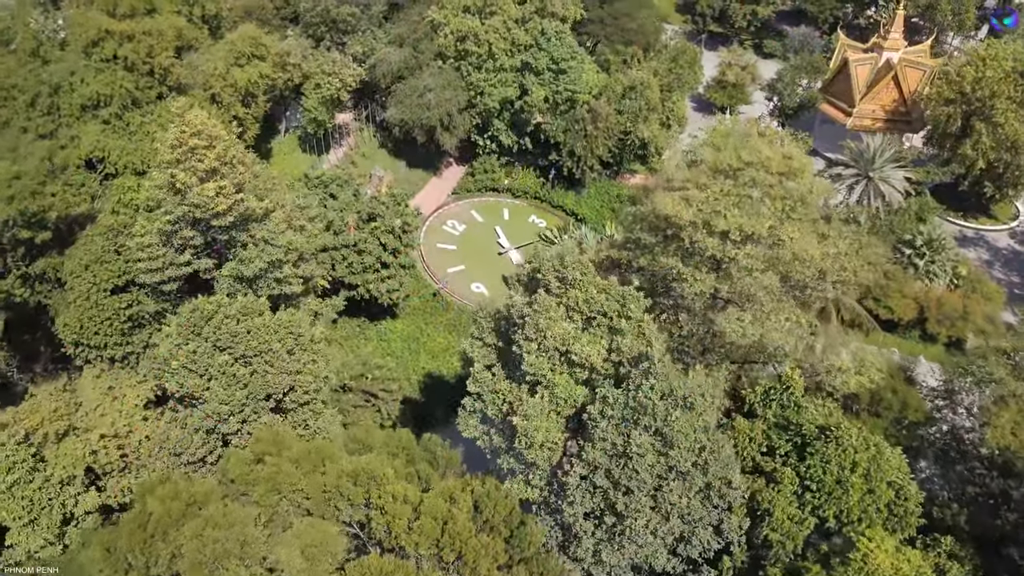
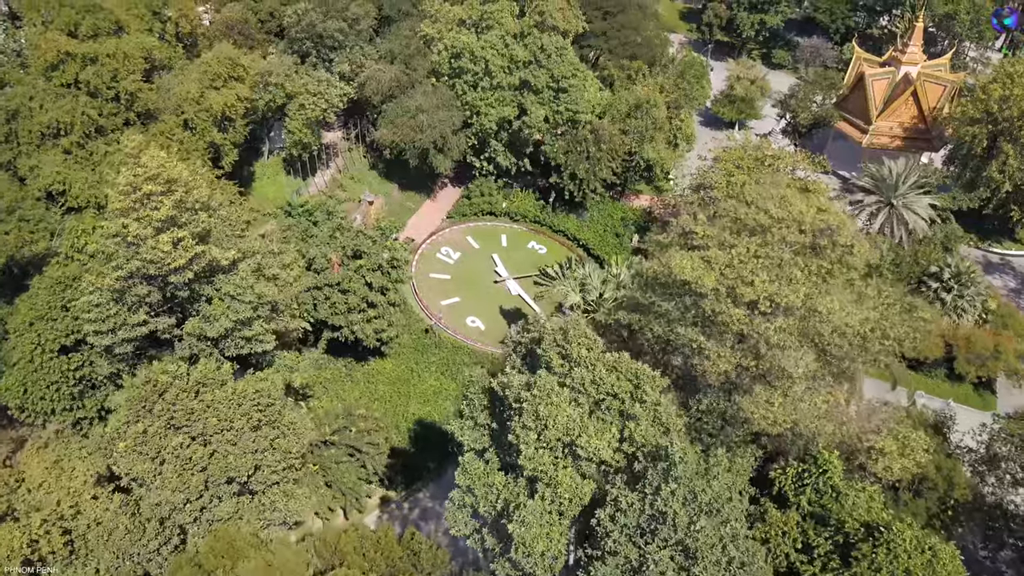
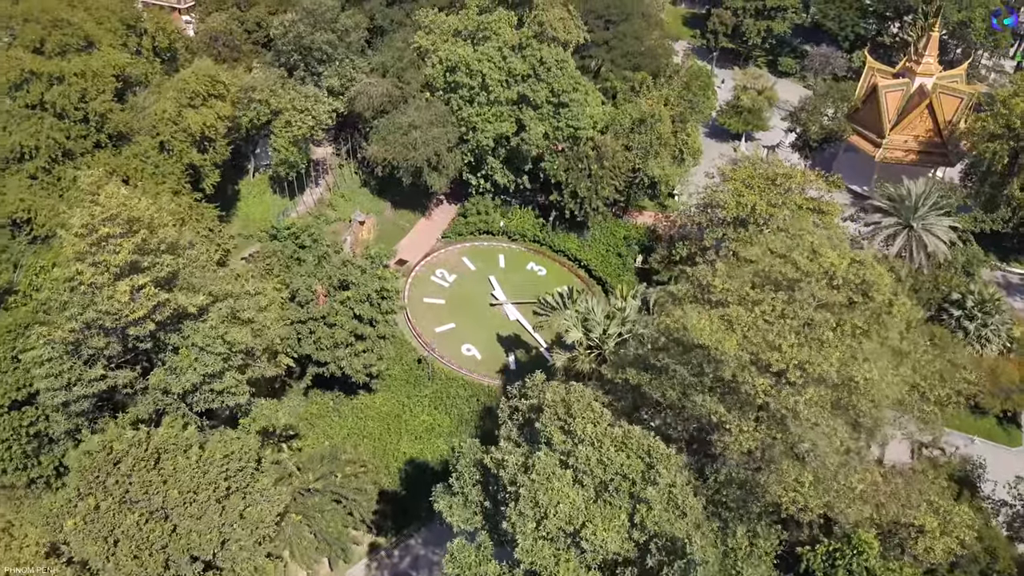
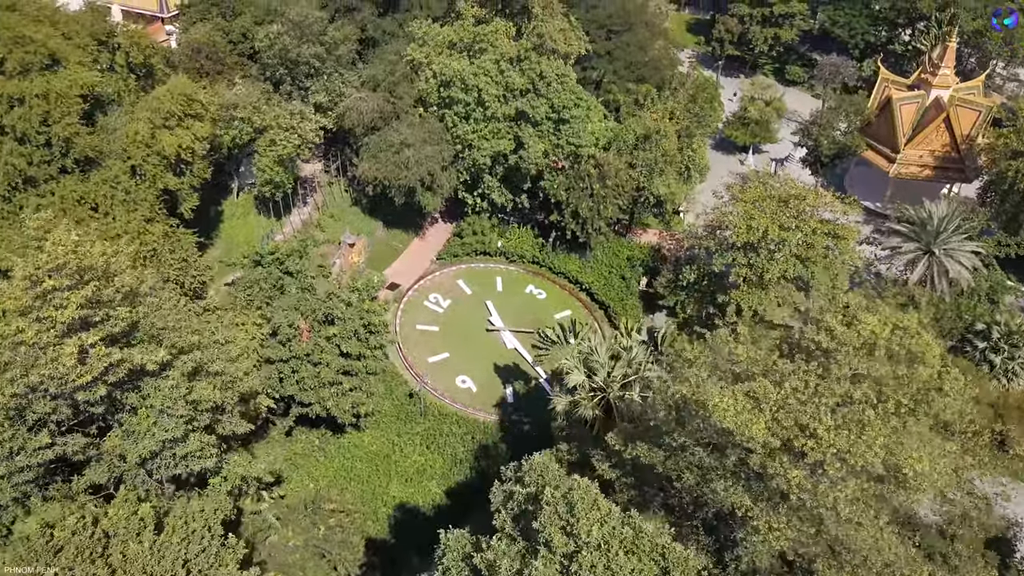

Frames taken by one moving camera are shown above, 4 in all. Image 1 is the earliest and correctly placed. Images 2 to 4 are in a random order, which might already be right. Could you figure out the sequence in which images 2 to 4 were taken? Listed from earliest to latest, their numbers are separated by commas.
2, 3, 4
